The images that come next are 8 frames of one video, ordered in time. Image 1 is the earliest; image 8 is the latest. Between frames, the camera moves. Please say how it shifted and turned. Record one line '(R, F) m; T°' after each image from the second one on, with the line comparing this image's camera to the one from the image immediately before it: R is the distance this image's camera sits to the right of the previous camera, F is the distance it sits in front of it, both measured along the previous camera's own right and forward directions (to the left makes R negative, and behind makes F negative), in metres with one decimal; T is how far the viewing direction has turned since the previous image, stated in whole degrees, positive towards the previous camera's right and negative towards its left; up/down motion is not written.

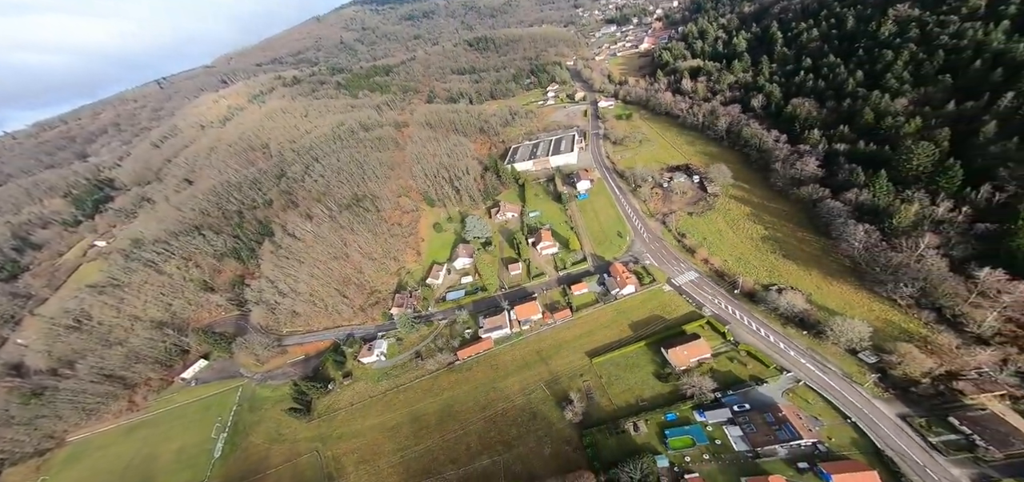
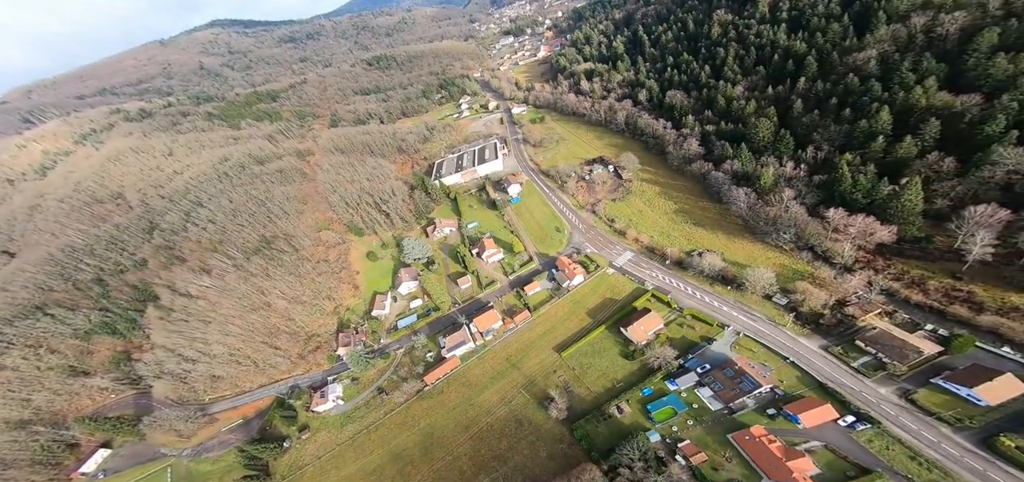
(-1.7, +0.3) m; +11°
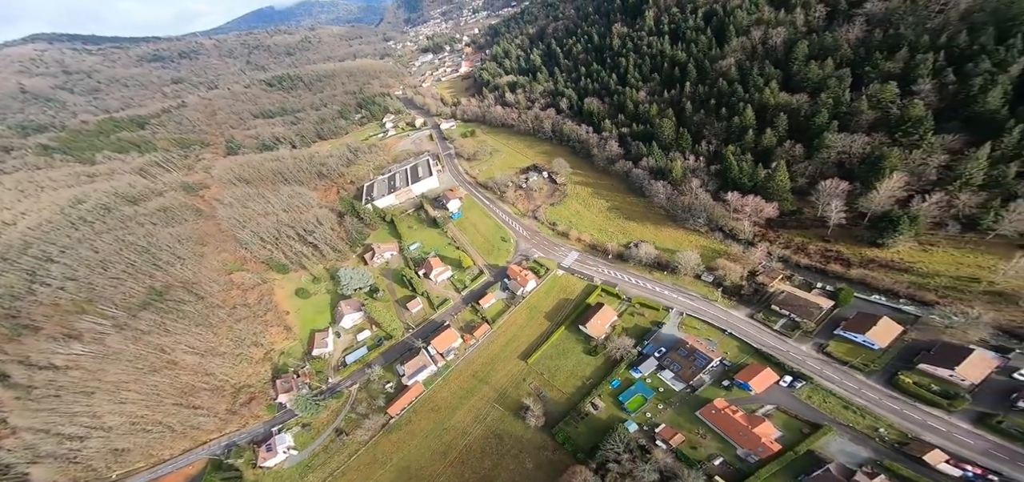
(-1.1, +0.2) m; +10°
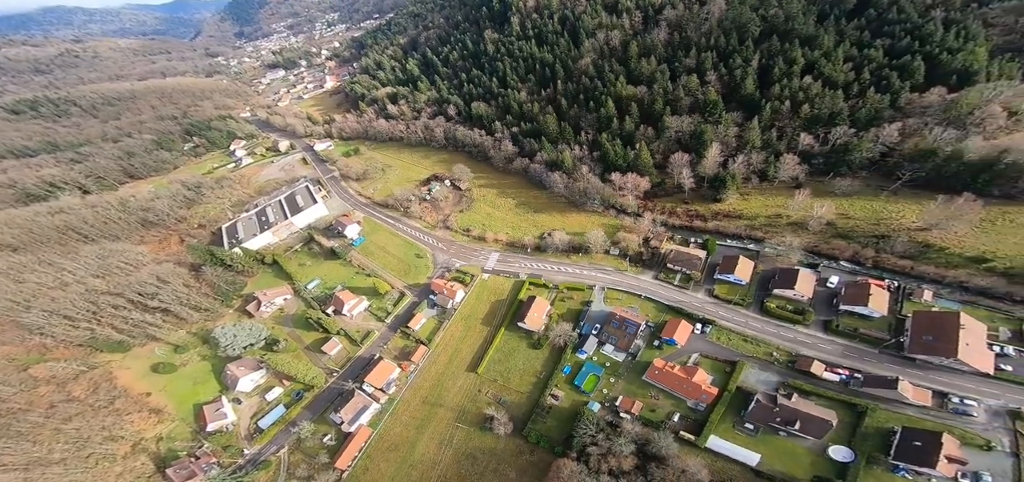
(-1.8, +0.9) m; +16°
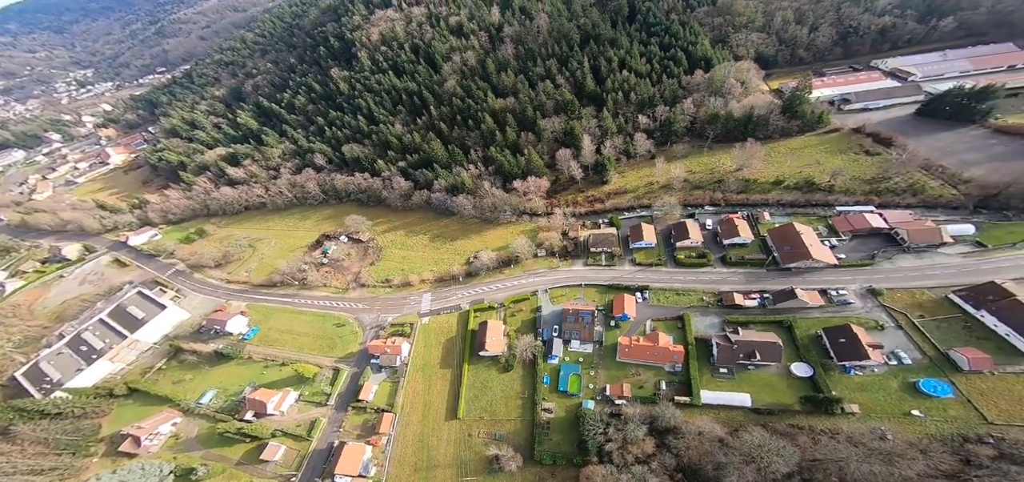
(-2.8, +1.5) m; +16°
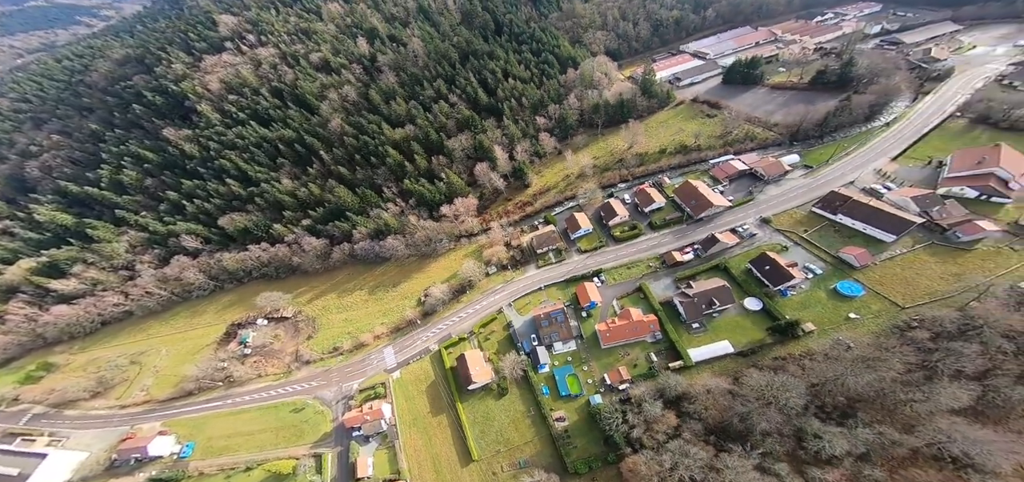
(-2.7, +0.6) m; +12°
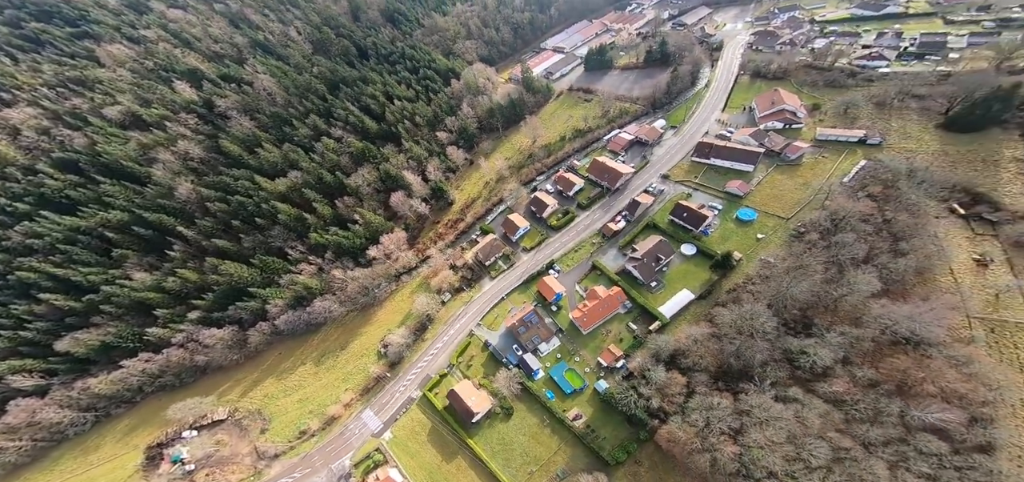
(-2.8, +1.5) m; +13°
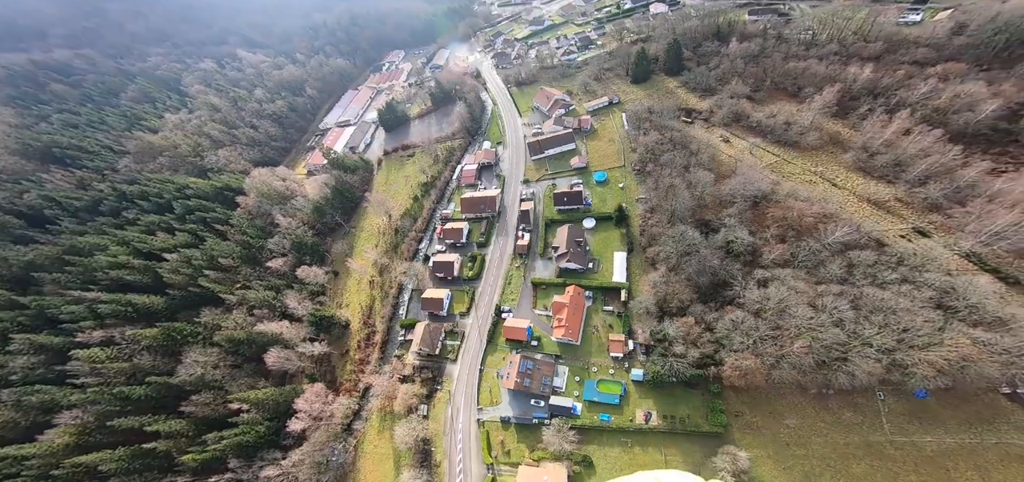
(-5.2, +2.5) m; +20°
